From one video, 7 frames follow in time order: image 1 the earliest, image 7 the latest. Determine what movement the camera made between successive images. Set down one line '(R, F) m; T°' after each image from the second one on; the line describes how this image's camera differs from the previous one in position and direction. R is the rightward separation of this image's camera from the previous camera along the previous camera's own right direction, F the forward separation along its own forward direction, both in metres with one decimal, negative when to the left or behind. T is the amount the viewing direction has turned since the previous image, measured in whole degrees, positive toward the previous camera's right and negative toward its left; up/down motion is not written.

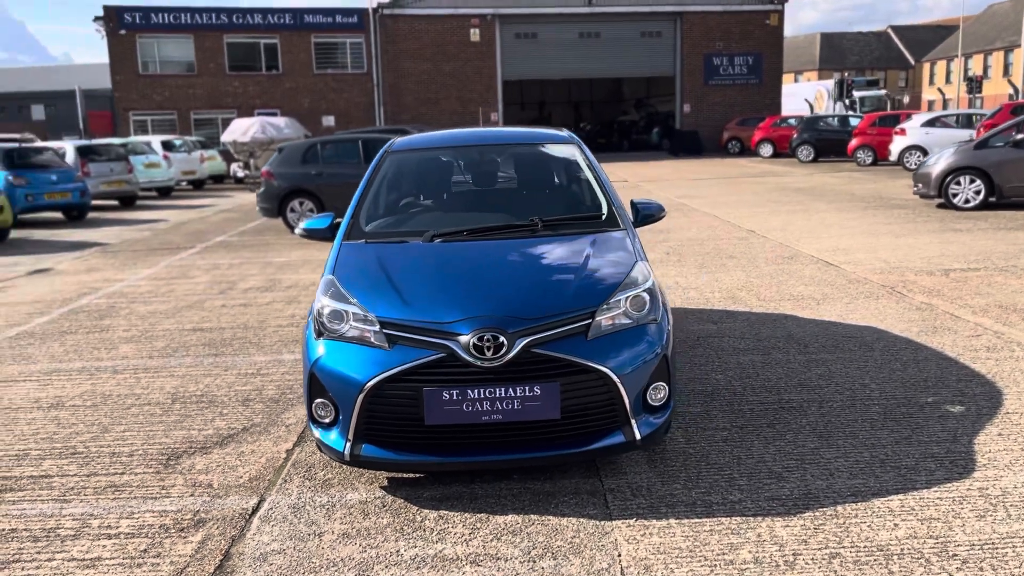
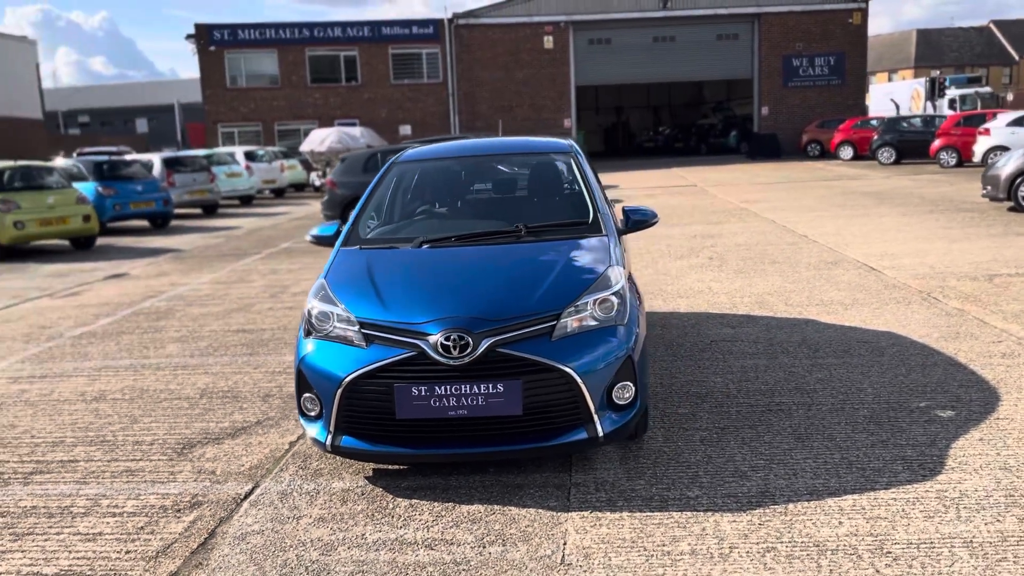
(+0.5, -0.2) m; -6°
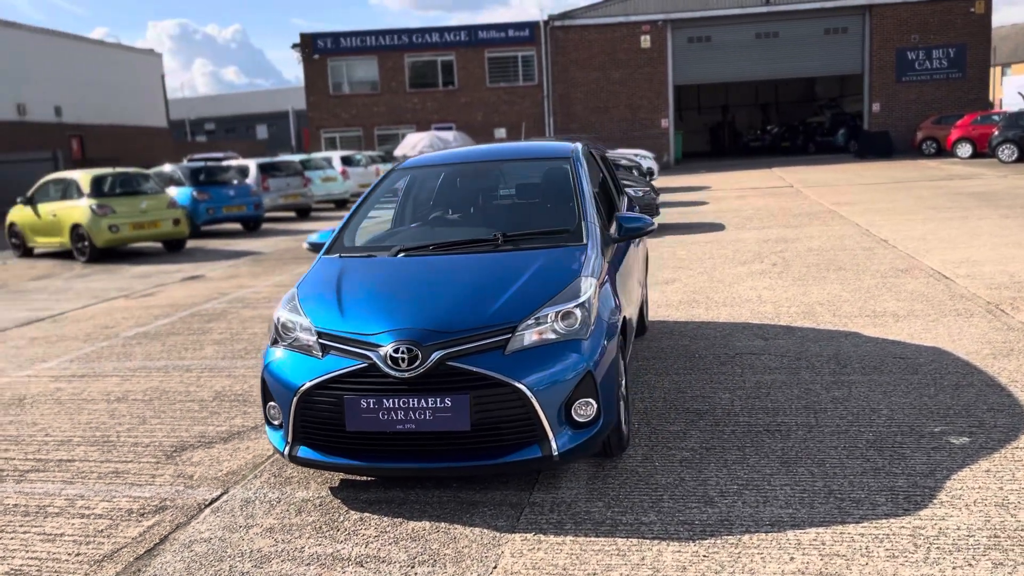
(+0.6, +0.2) m; -7°
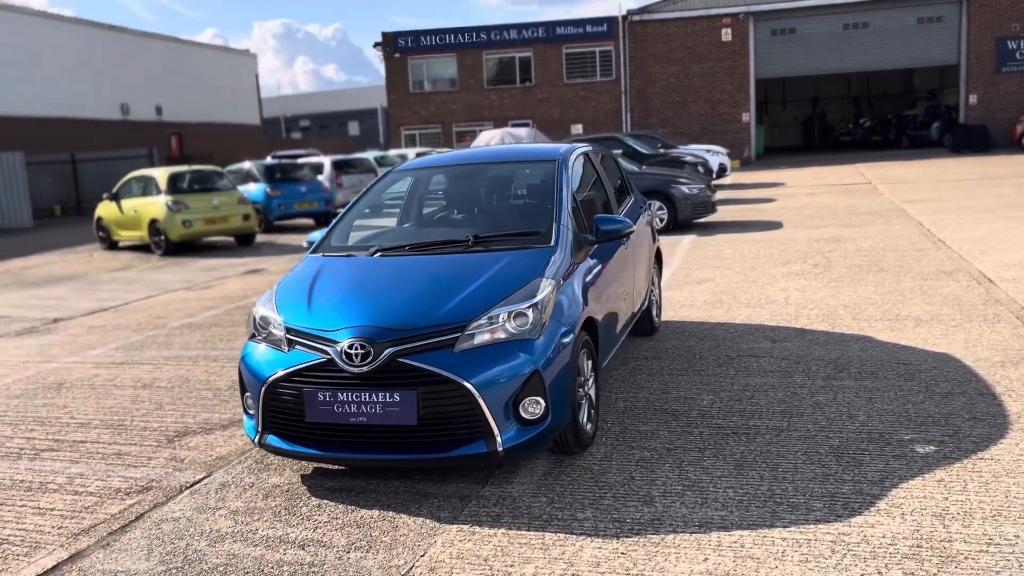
(+0.6, -0.1) m; -6°
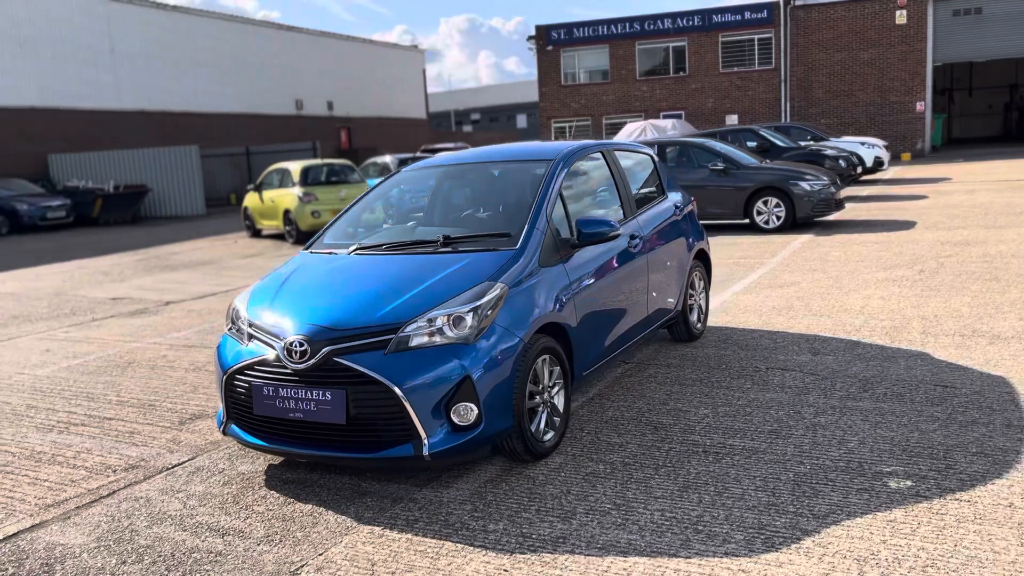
(+1.0, +0.2) m; -11°
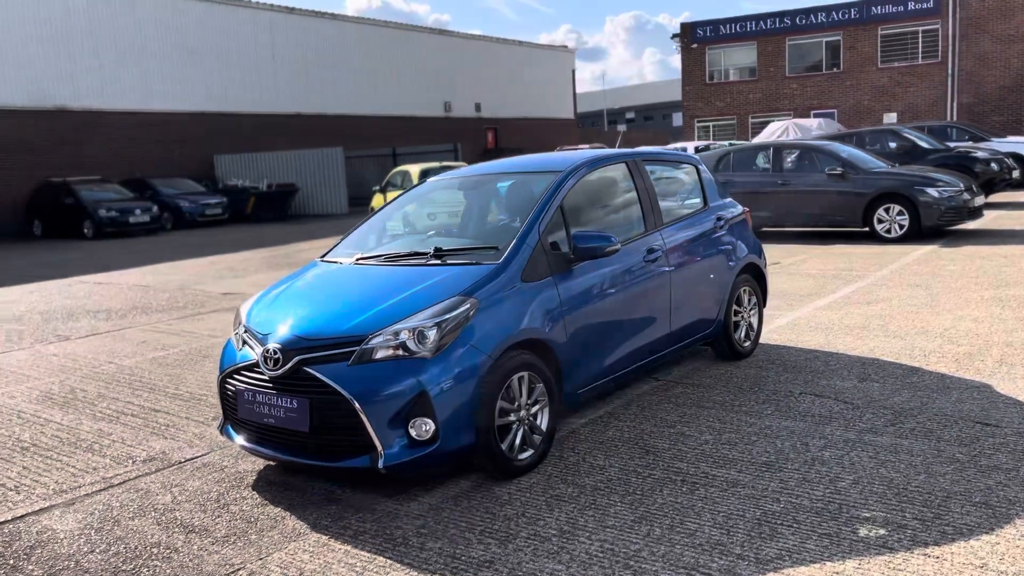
(+0.8, +0.1) m; -10°
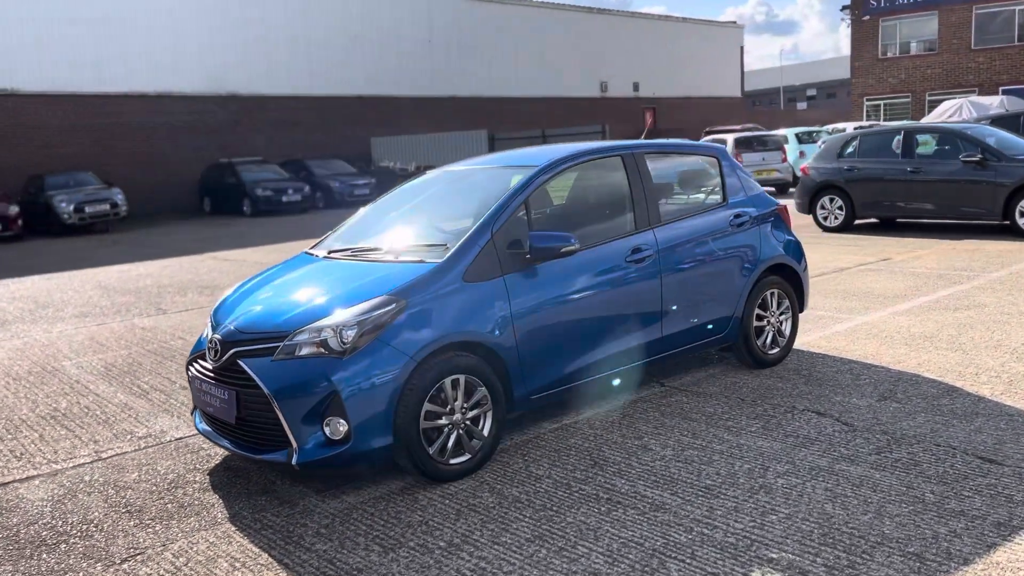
(+1.0, +0.2) m; -11°
